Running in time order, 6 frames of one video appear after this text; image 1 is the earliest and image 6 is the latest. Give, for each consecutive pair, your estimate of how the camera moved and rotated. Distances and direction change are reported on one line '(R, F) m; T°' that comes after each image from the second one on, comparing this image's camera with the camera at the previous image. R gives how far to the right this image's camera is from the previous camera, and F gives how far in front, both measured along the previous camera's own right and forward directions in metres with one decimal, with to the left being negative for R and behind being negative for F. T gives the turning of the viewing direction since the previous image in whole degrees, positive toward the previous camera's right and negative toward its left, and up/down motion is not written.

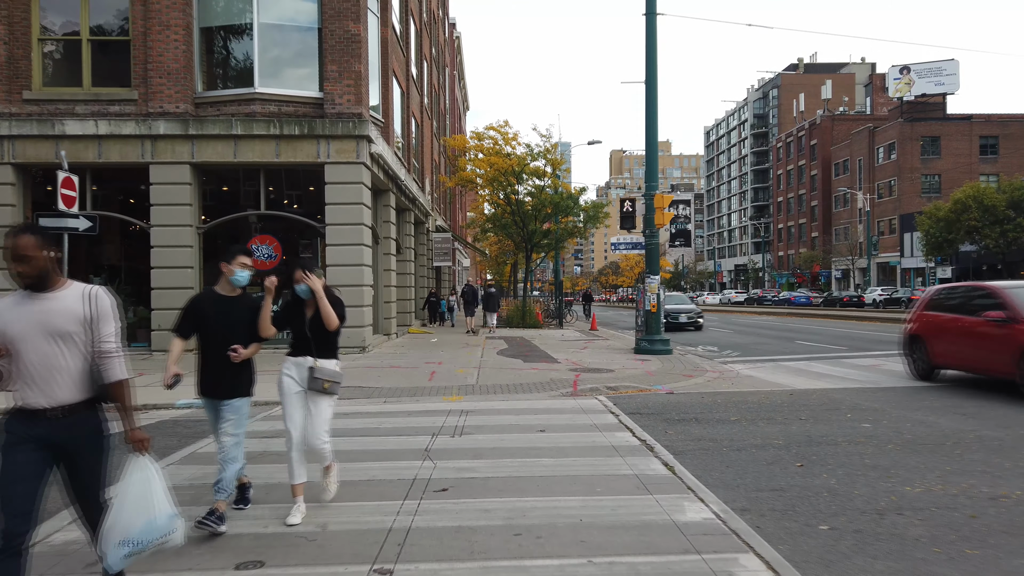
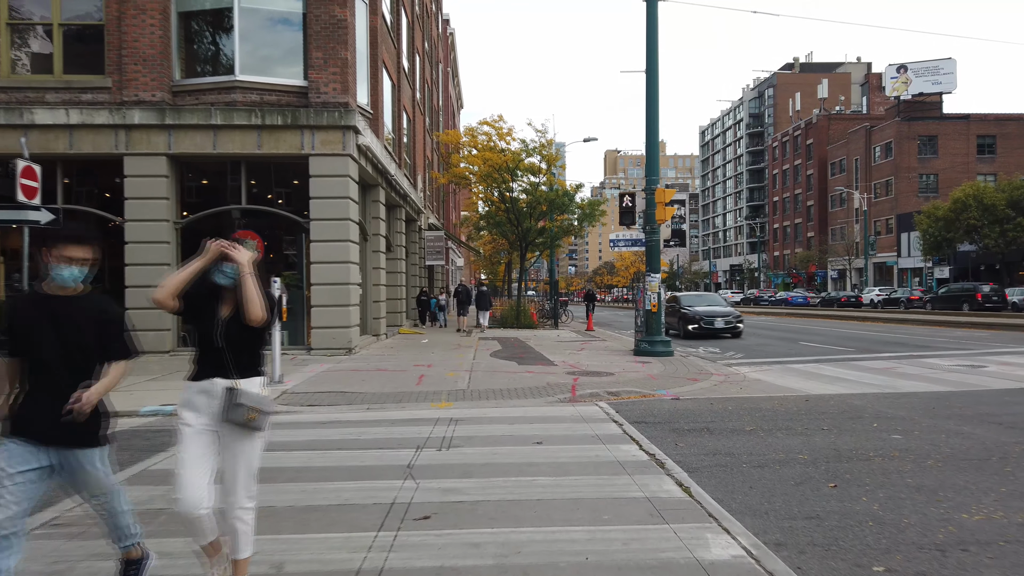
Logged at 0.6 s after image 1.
(0.0, +0.8) m; 0°
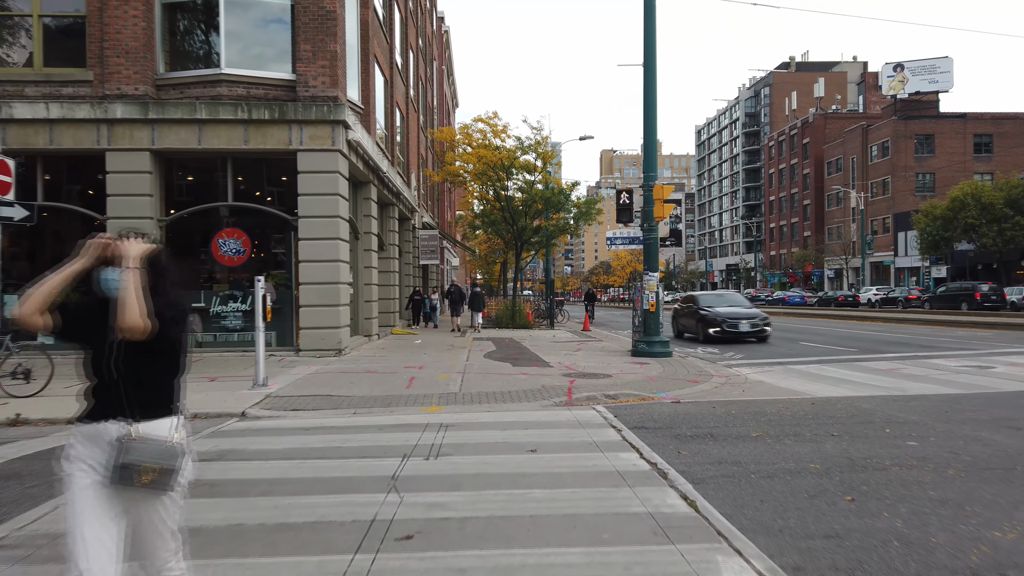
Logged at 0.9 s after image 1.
(0.0, +0.4) m; 0°
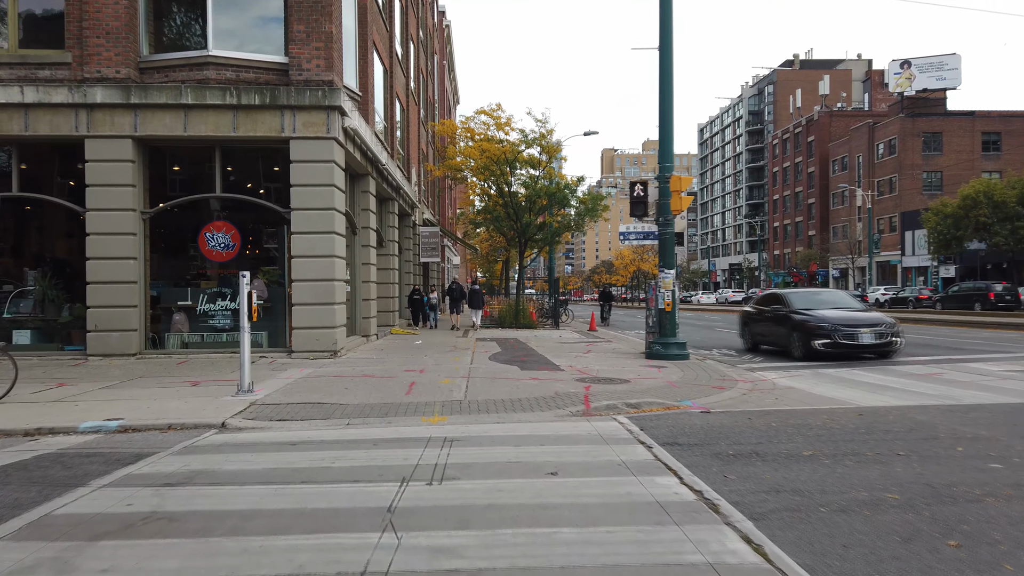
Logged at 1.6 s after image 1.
(-0.1, +1.0) m; 0°
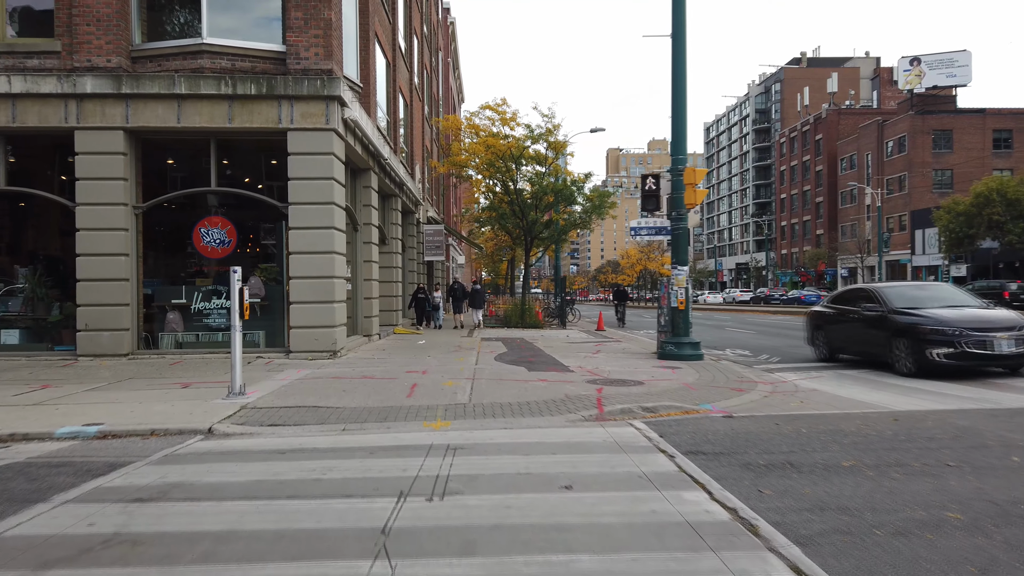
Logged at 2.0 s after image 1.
(0.0, +0.6) m; 0°
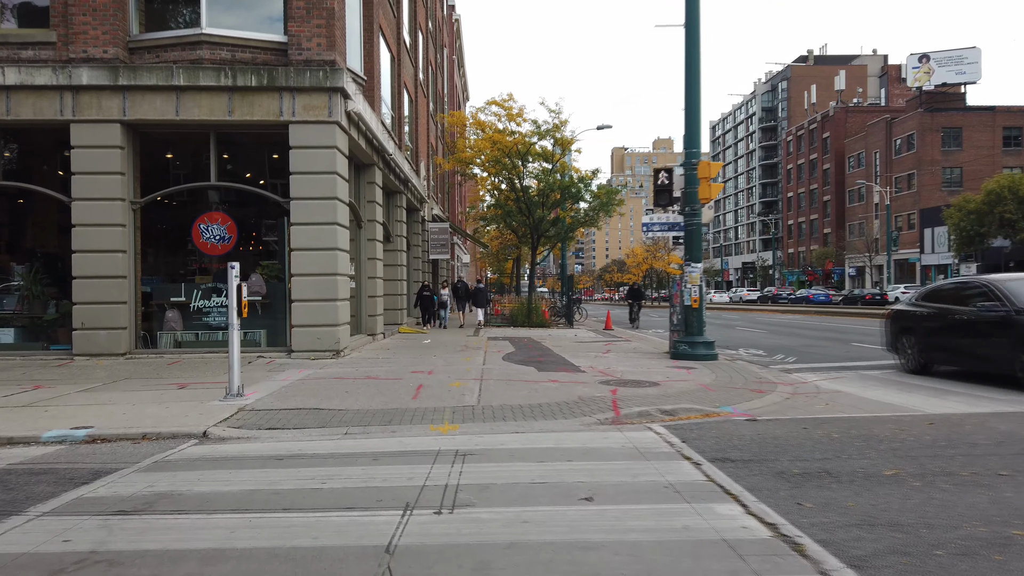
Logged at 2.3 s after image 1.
(-0.1, +0.4) m; 0°
